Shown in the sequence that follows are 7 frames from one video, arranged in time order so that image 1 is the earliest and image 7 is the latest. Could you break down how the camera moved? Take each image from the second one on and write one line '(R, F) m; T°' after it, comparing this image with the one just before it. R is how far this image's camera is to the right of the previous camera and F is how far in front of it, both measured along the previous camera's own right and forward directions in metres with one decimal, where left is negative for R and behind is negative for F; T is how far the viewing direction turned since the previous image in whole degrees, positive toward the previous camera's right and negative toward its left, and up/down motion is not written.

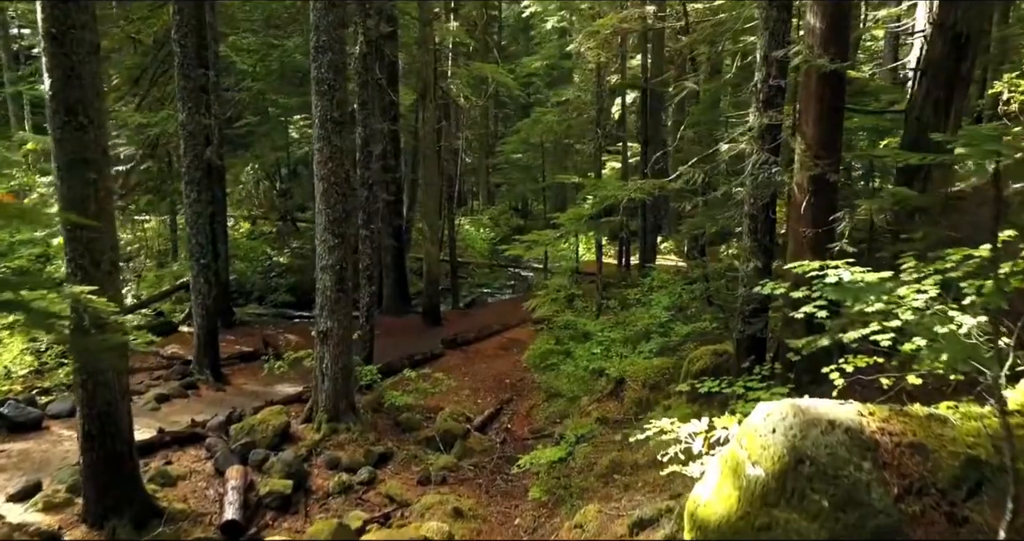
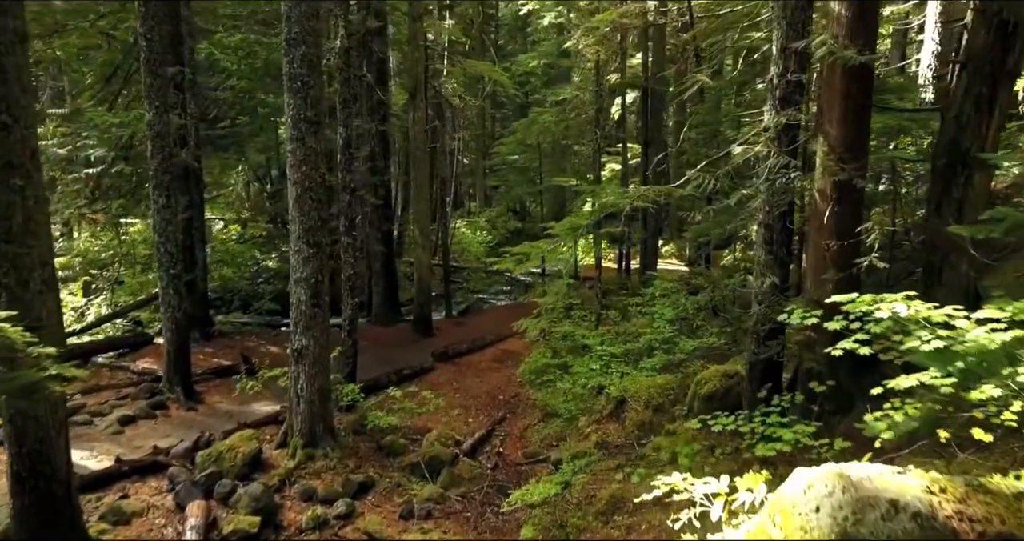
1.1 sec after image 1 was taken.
(+0.1, +0.8) m; 0°
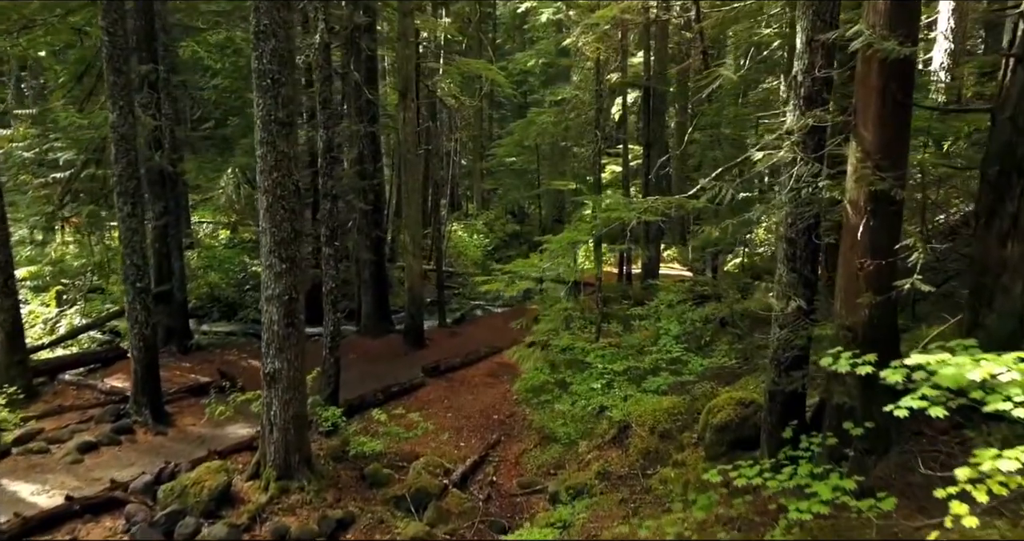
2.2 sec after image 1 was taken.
(+0.1, +0.8) m; 0°
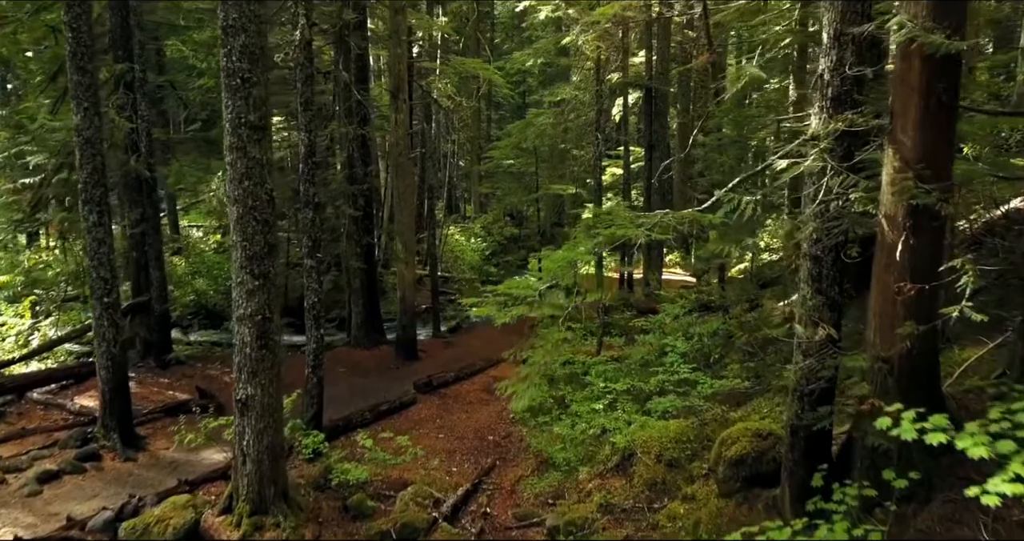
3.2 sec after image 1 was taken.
(+0.1, +0.7) m; 0°
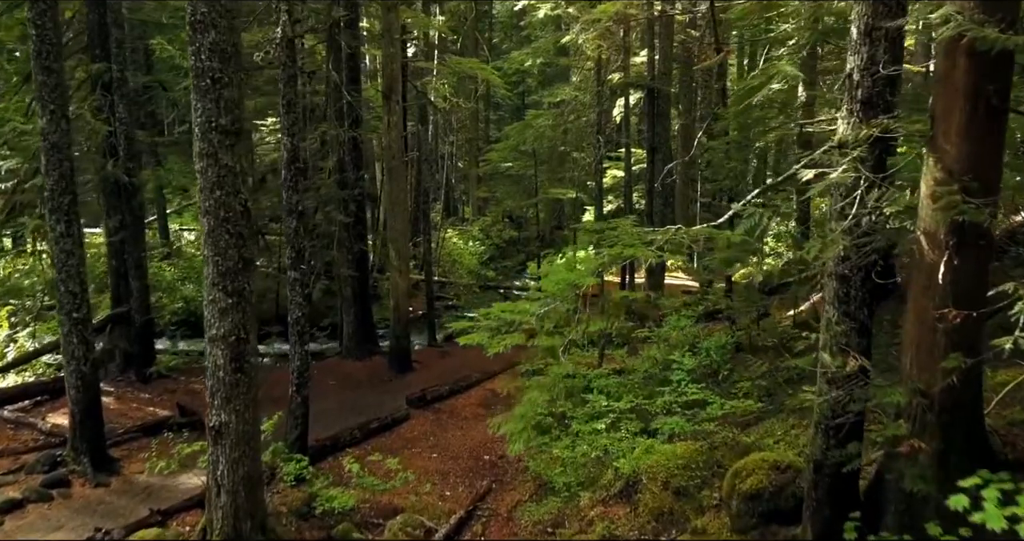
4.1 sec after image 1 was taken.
(0.0, +0.6) m; 0°
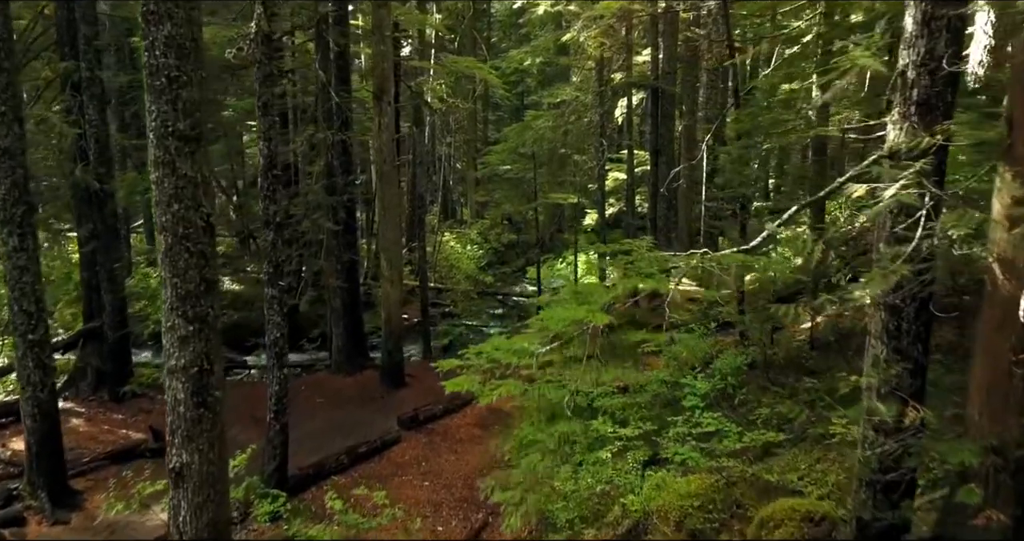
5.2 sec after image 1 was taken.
(0.0, +0.8) m; 0°
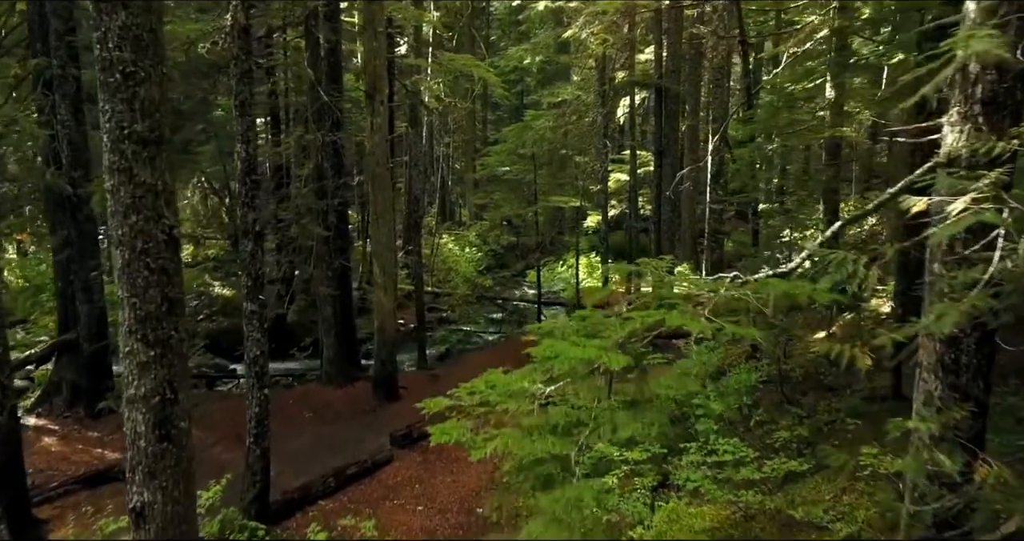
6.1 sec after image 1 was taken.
(0.0, +0.6) m; 0°
